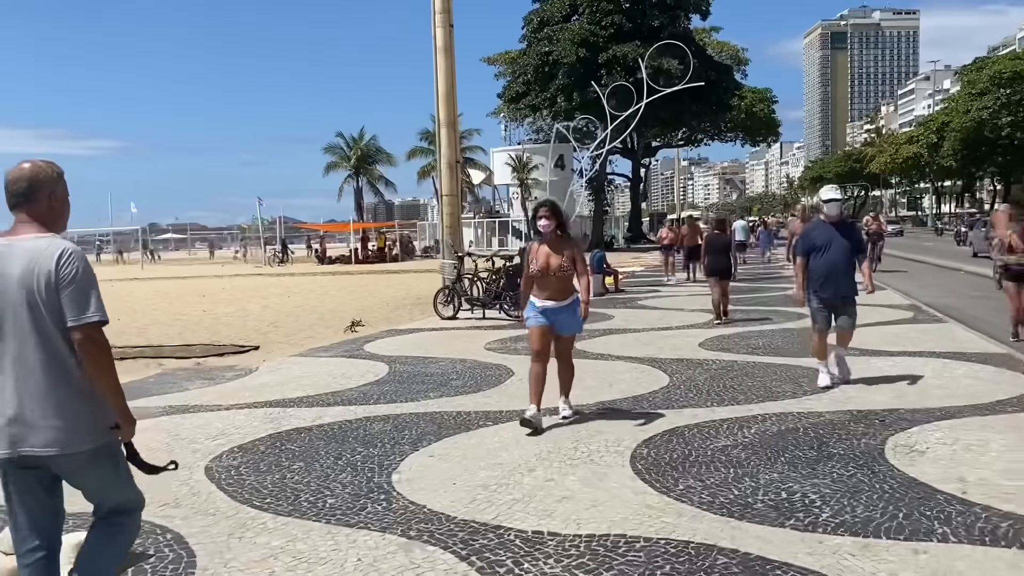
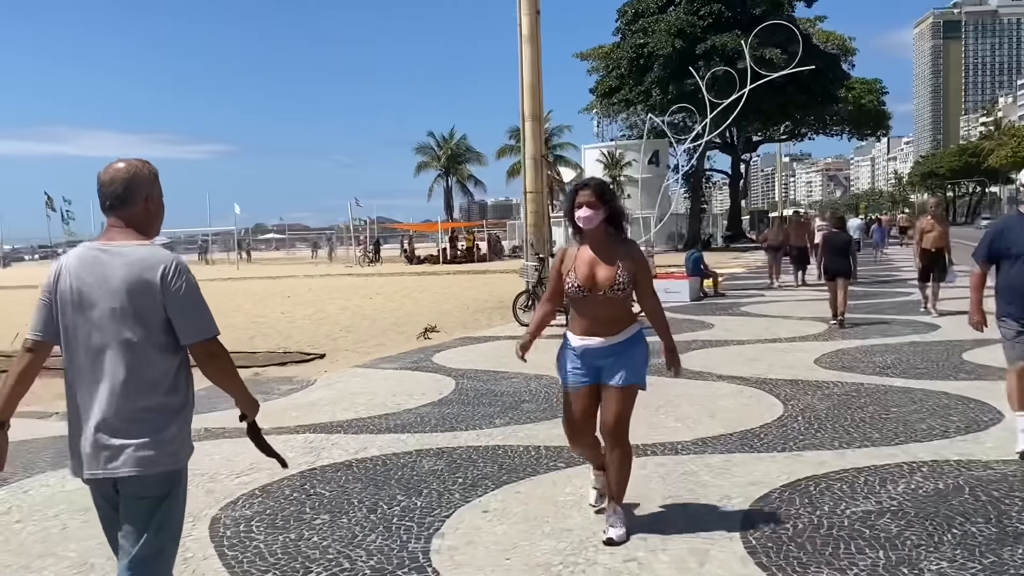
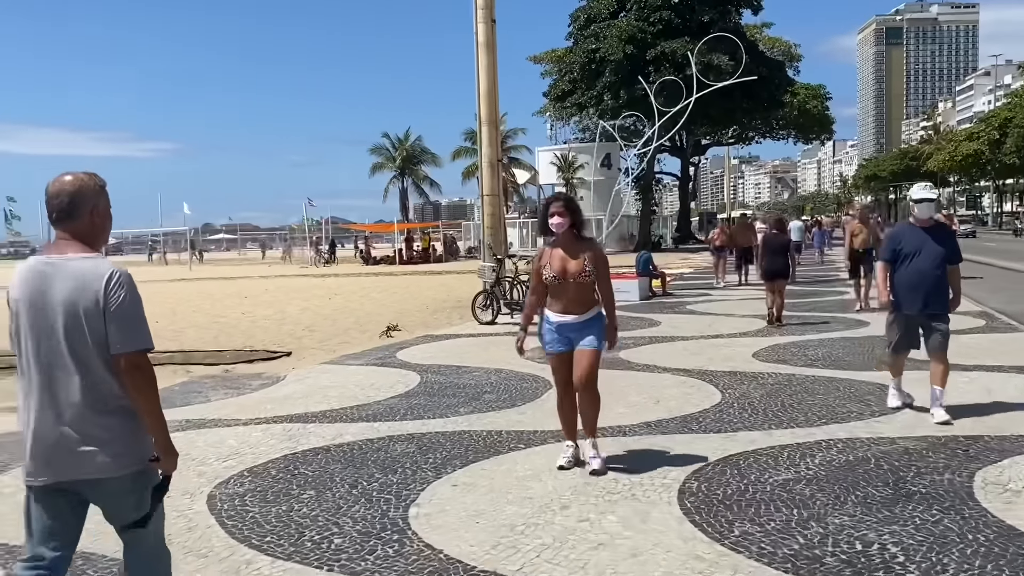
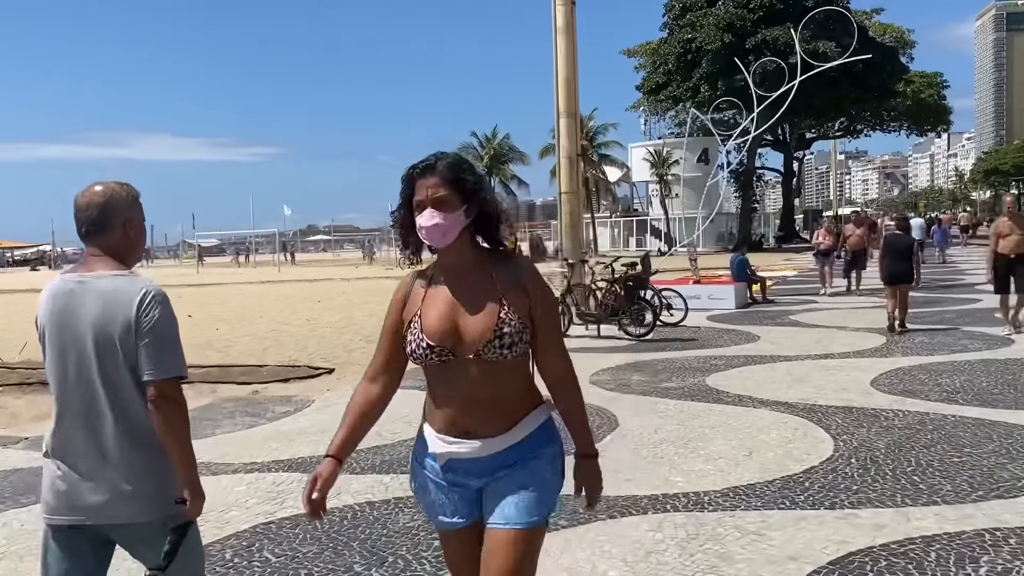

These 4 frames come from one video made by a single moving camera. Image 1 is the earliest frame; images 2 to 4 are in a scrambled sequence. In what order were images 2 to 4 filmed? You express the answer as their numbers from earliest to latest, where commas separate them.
3, 2, 4
